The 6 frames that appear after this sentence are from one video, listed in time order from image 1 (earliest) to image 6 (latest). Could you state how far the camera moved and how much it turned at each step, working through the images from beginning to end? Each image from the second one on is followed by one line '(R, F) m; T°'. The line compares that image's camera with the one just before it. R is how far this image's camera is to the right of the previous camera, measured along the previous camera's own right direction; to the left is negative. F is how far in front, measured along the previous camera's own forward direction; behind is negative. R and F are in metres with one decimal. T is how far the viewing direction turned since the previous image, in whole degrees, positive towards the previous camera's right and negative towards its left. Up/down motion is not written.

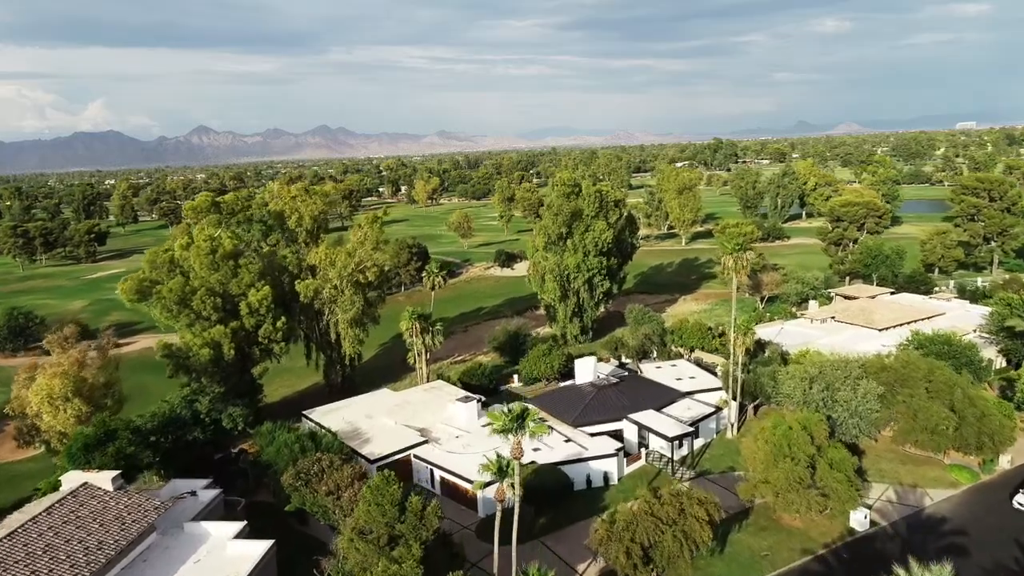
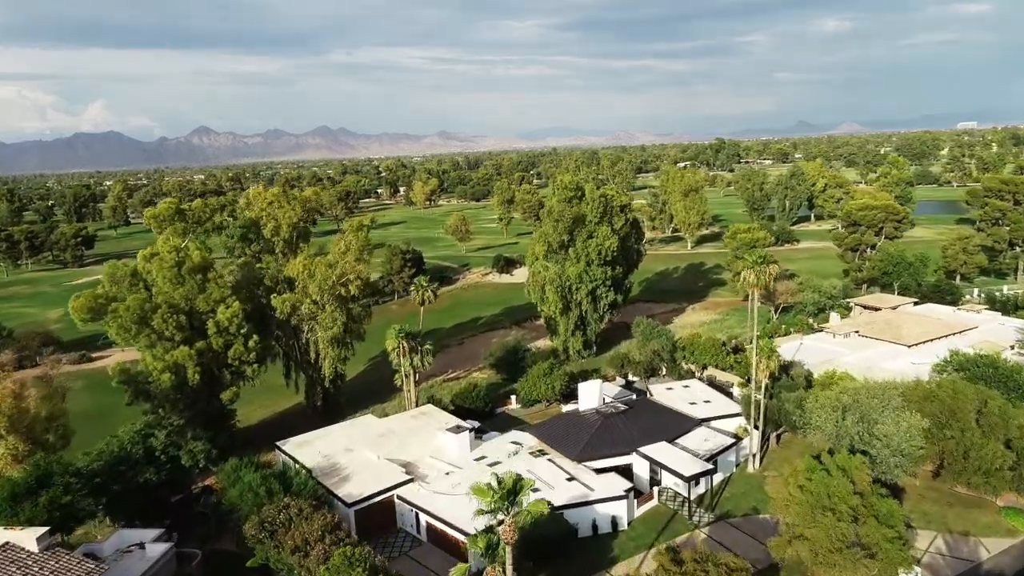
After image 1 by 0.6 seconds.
(+0.2, +4.0) m; 0°
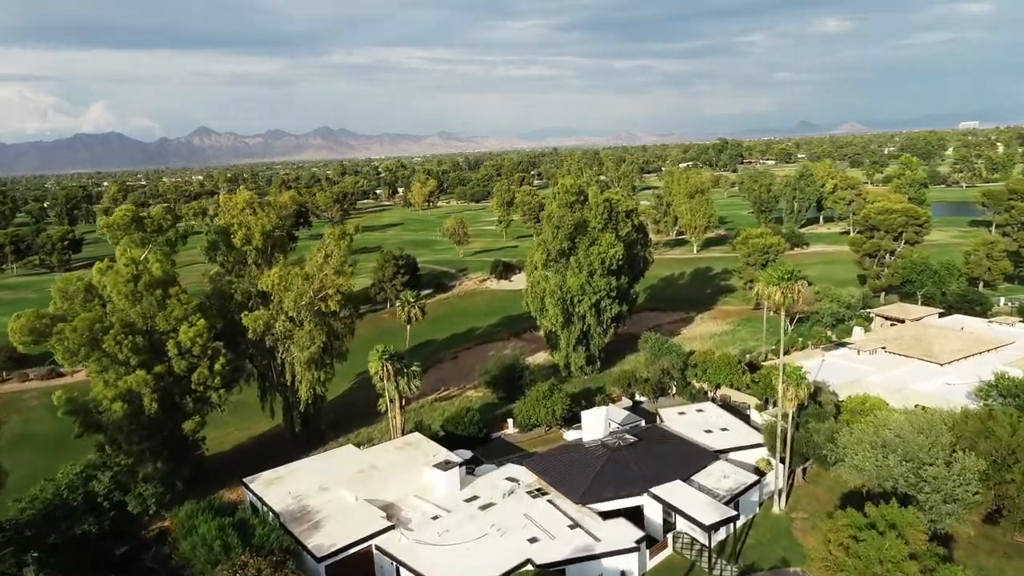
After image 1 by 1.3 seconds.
(+0.2, +3.9) m; 0°
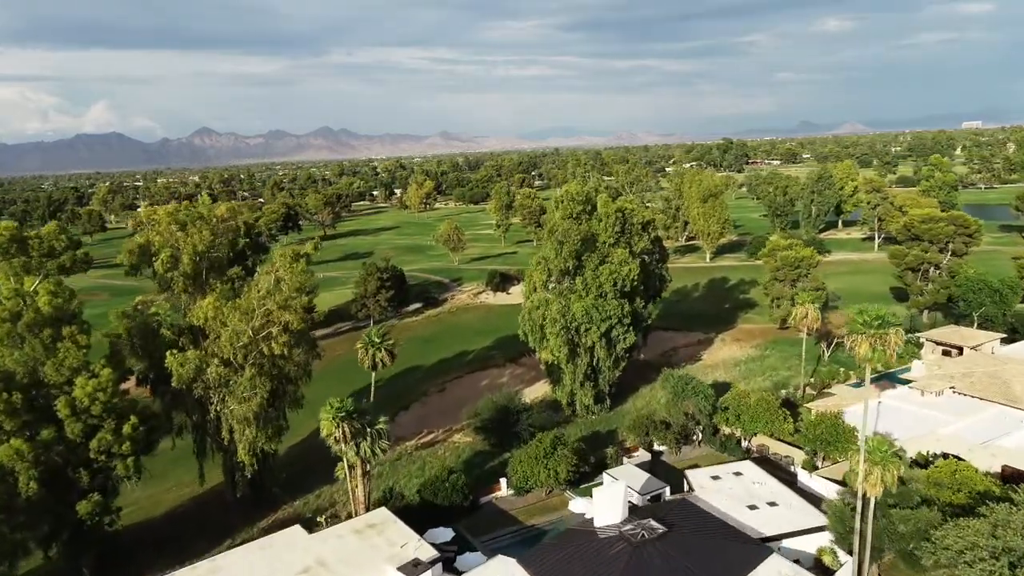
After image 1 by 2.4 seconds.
(+0.3, +7.5) m; 0°
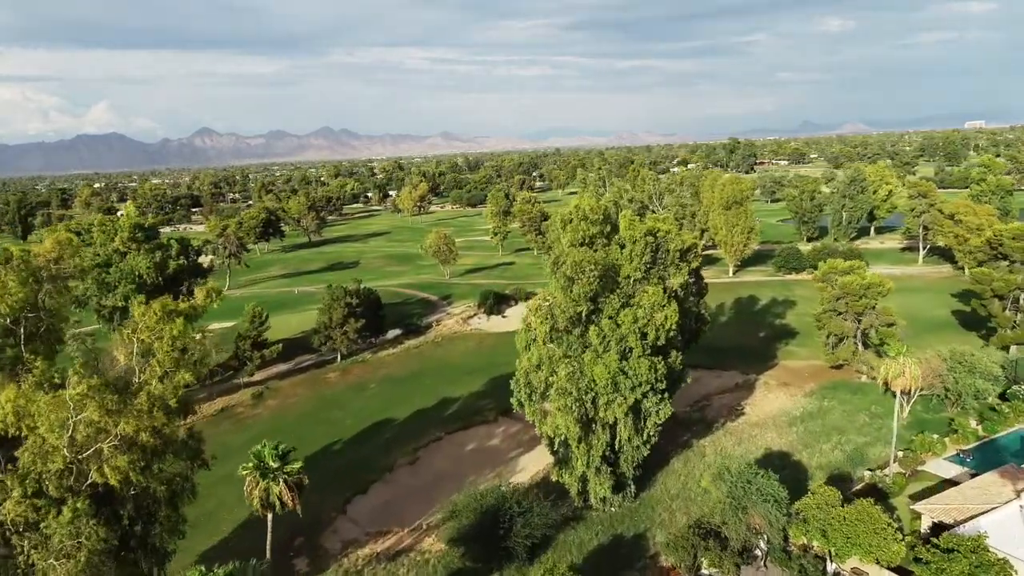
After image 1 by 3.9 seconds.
(+0.4, +11.1) m; 0°
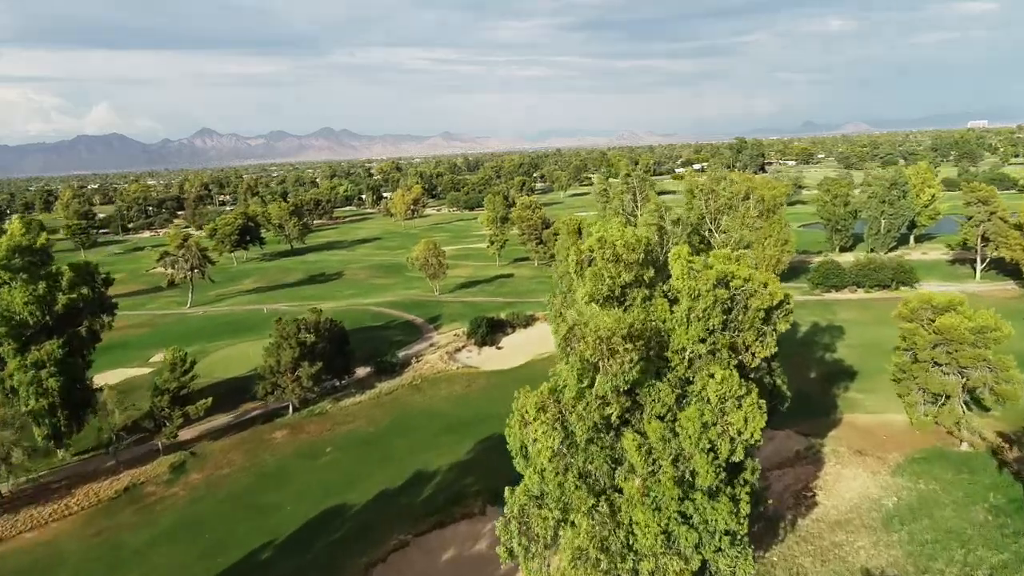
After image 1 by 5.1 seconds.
(+0.3, +11.1) m; 0°
